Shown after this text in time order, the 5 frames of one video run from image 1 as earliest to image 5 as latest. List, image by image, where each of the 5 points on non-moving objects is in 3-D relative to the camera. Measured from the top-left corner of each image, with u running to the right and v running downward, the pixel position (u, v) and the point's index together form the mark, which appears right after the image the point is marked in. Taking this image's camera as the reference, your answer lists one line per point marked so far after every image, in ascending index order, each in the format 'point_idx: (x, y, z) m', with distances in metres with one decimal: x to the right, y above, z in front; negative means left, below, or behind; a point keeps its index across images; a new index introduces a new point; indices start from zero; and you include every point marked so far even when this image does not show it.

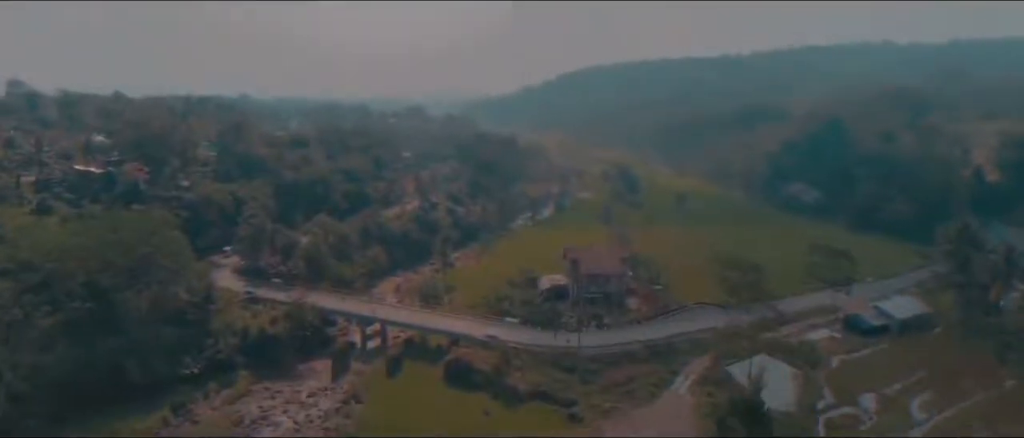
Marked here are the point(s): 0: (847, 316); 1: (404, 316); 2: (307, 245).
0: (+7.5, -2.2, +16.7) m
1: (-2.4, -2.2, +16.9) m
2: (-5.5, -0.7, +19.9) m
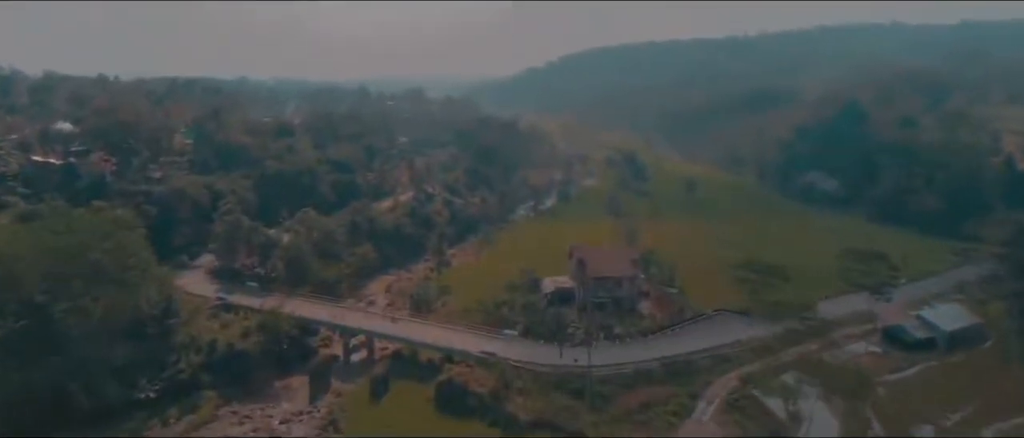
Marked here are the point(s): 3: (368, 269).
0: (+7.5, -2.2, +15.0) m
1: (-2.4, -2.2, +15.2) m
2: (-5.5, -0.6, +18.2) m
3: (-3.9, -1.4, +20.6) m
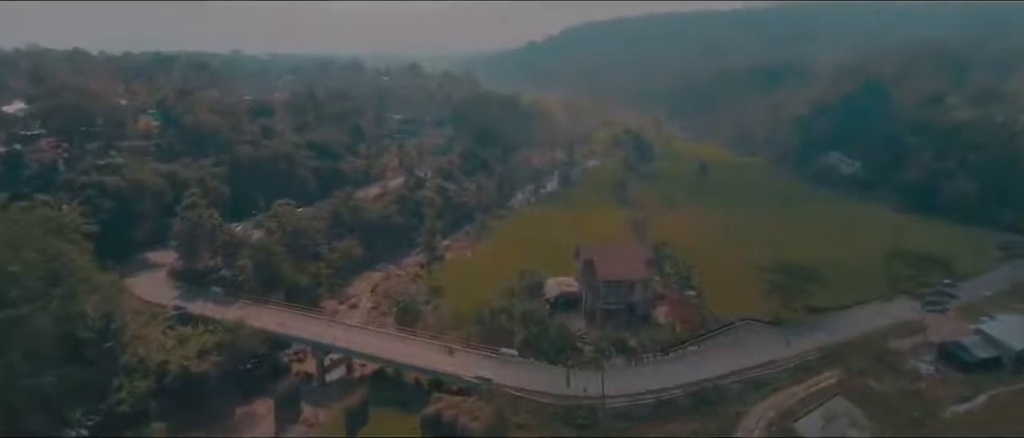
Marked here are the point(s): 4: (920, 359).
0: (+7.5, -2.1, +13.1) m
1: (-2.4, -2.2, +13.3) m
2: (-5.5, -0.5, +16.2) m
3: (-3.9, -1.2, +18.7) m
4: (+6.9, -2.4, +12.6) m
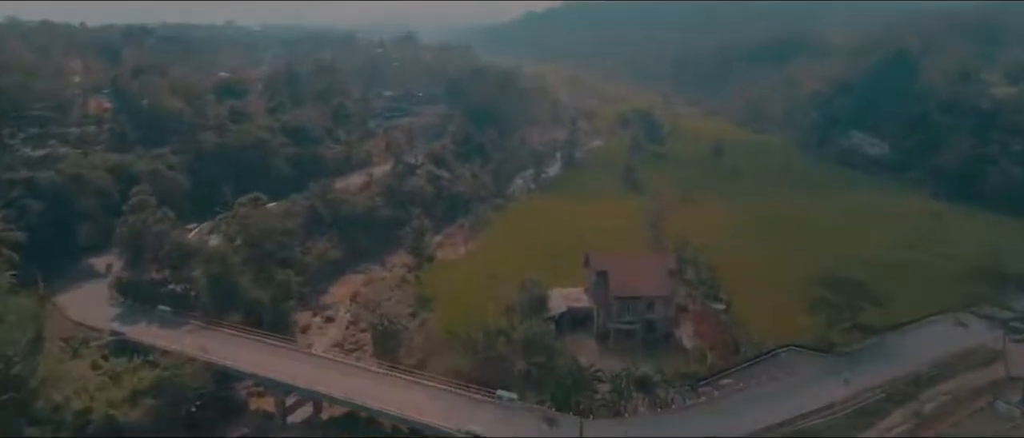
0: (+7.5, -2.3, +10.9) m
1: (-2.4, -2.3, +11.1) m
2: (-5.5, -0.5, +14.0) m
3: (-3.9, -1.1, +16.4) m
4: (+6.9, -2.5, +10.4) m
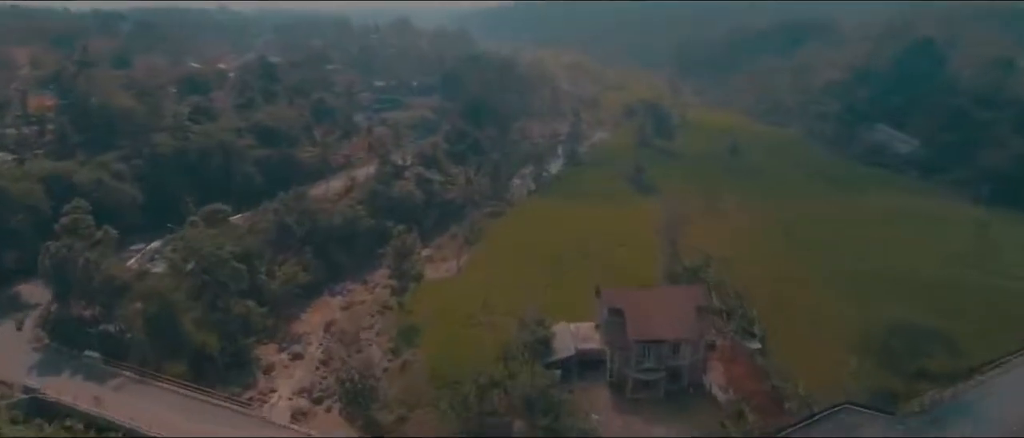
0: (+7.4, -2.7, +8.8) m
1: (-2.5, -2.8, +9.0) m
2: (-5.6, -0.9, +11.9) m
3: (-4.0, -1.4, +14.3) m
4: (+6.9, -3.0, +8.4) m
